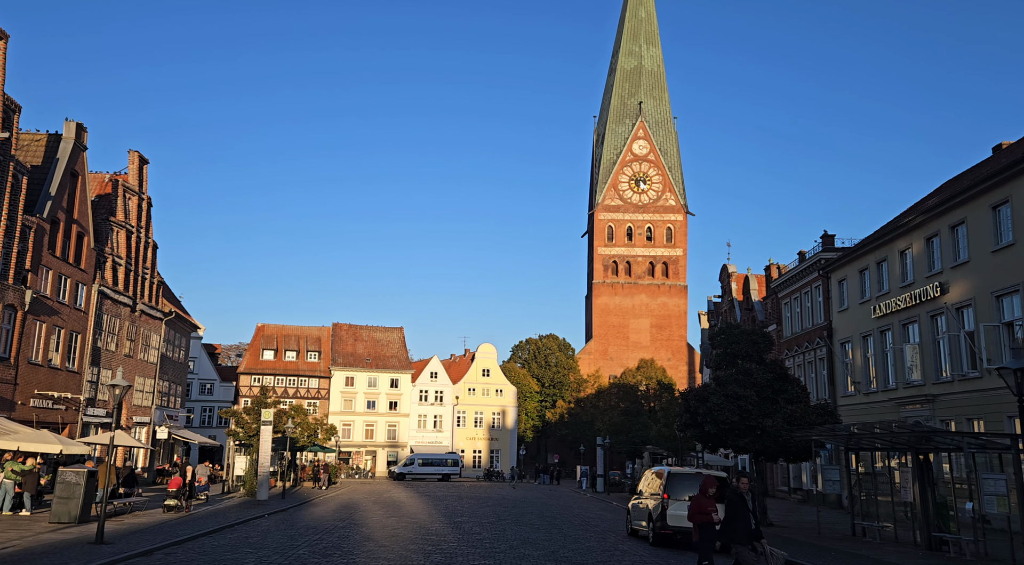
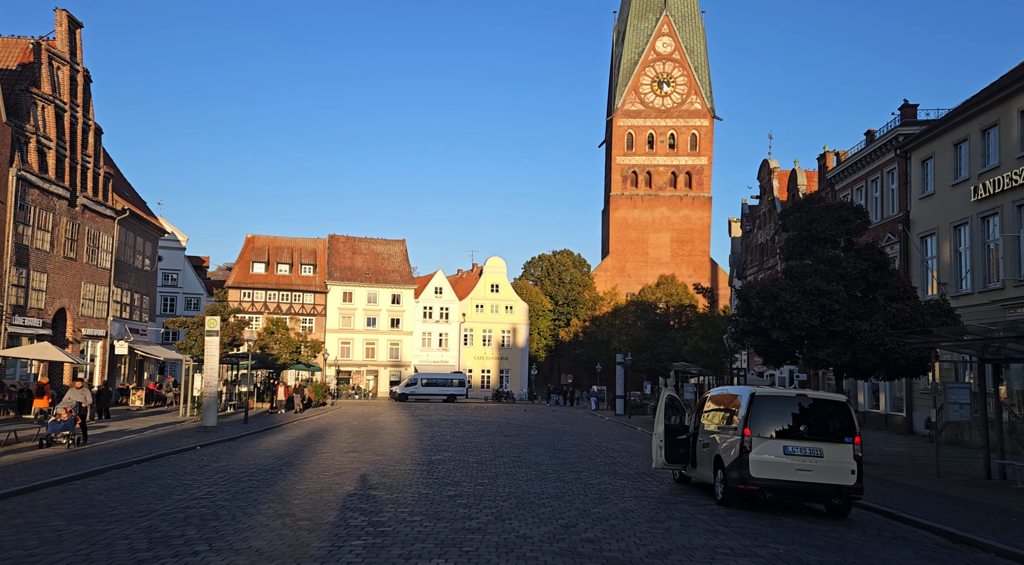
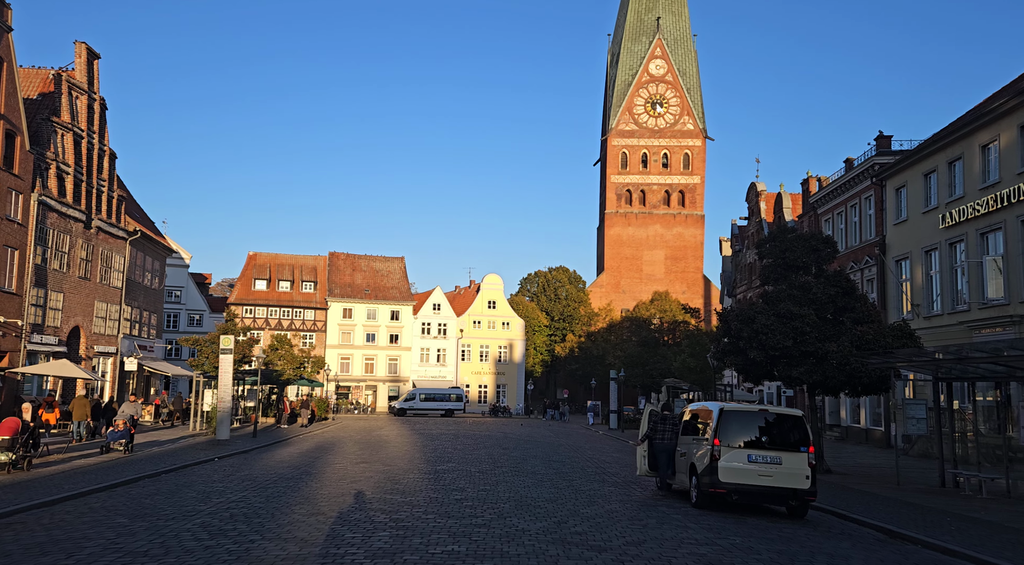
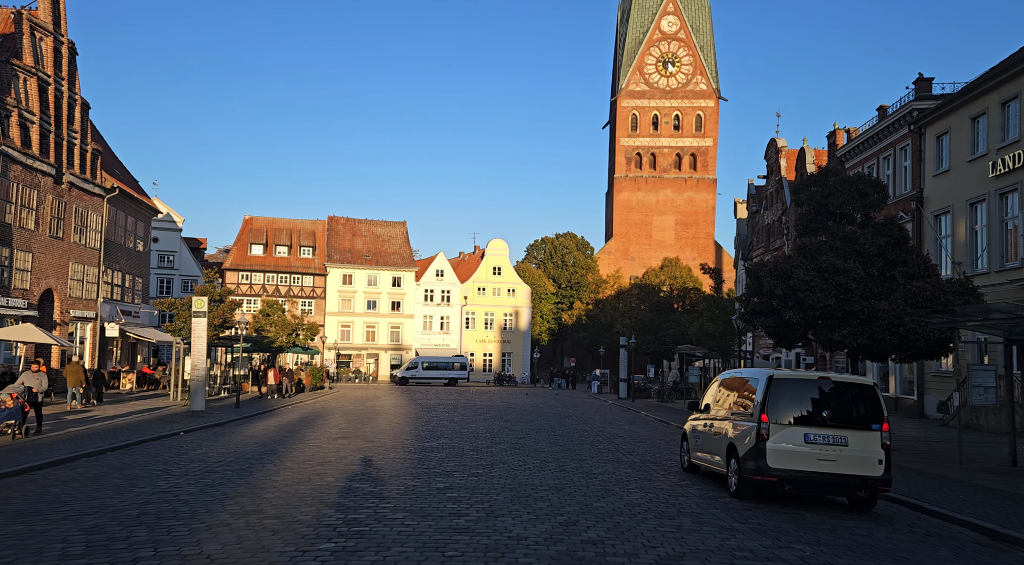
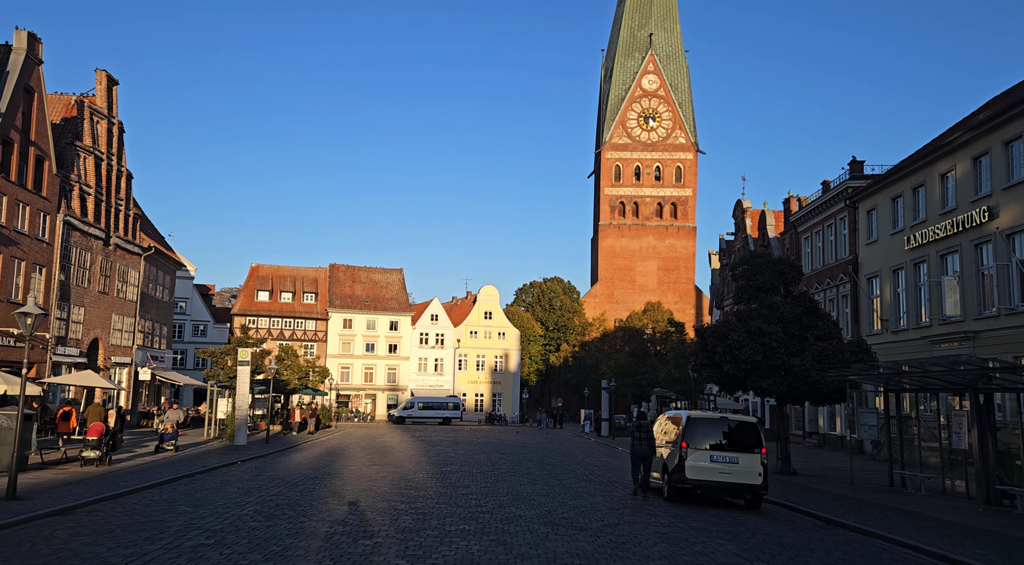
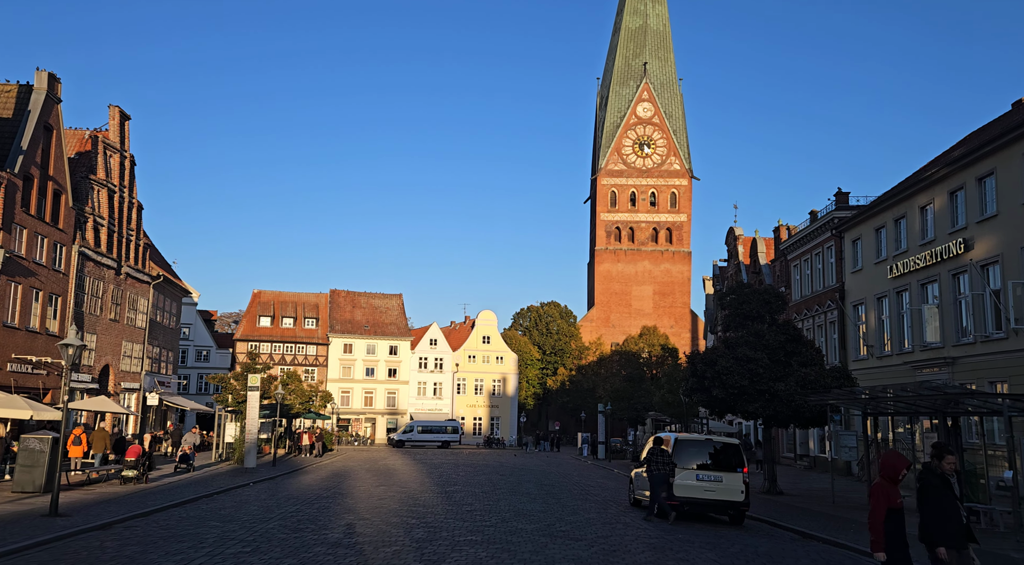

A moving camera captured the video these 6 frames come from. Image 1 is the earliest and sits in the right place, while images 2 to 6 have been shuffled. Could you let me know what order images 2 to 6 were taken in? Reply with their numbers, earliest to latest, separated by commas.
6, 5, 3, 2, 4
